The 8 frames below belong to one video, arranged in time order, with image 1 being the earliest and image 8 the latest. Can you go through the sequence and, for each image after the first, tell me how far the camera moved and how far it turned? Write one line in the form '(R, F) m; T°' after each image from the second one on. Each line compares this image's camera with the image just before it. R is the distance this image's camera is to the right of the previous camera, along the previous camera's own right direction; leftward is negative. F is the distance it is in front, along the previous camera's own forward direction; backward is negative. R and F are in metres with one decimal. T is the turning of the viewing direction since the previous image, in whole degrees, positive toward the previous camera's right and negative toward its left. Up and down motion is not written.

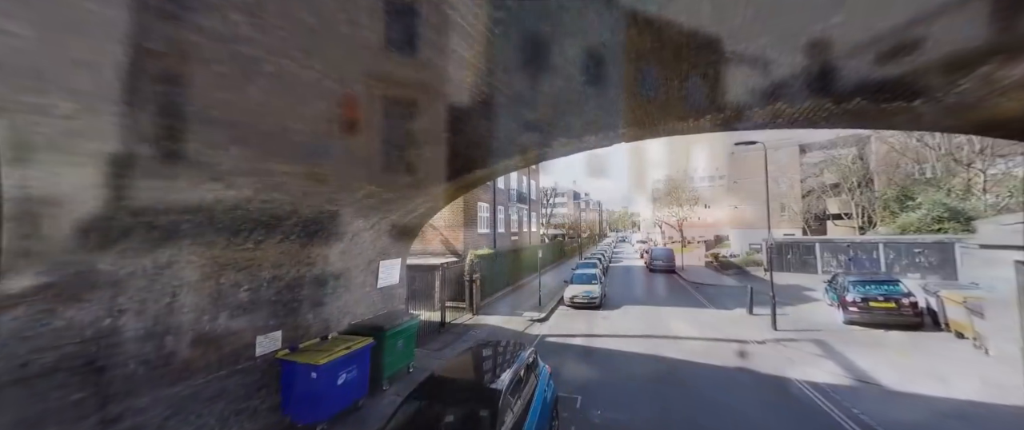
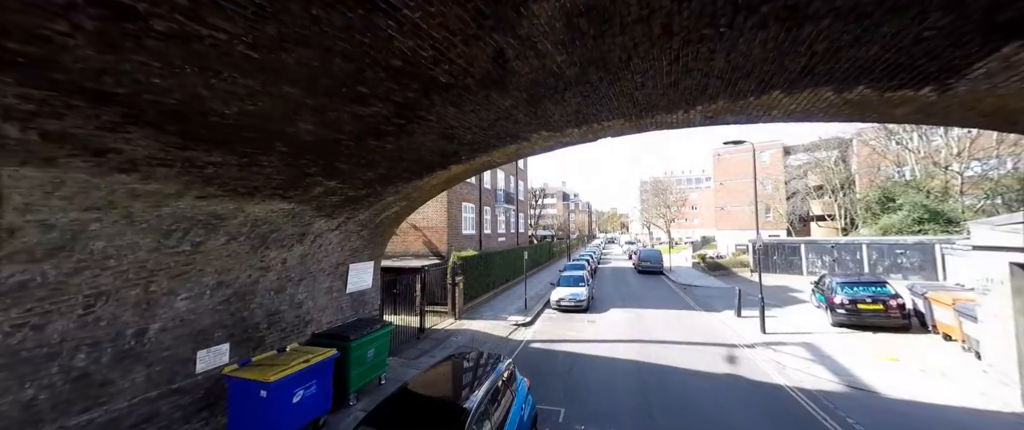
(+0.2, +0.5) m; +2°
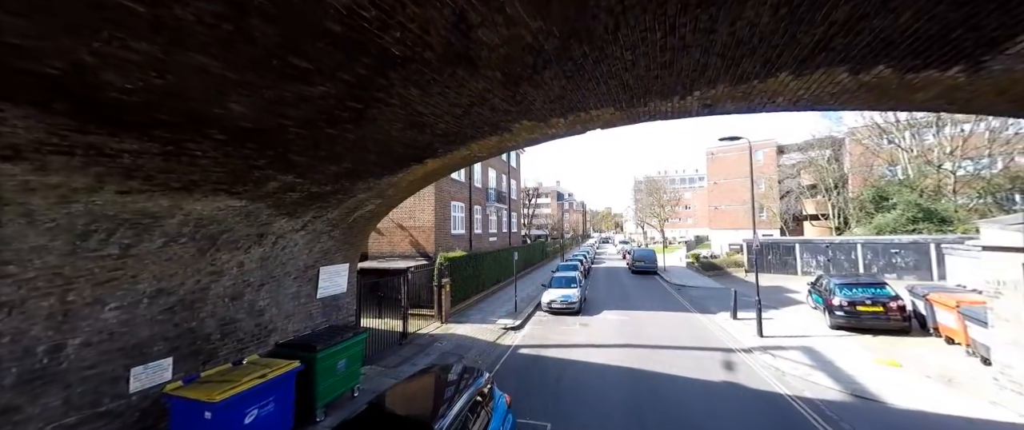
(+0.2, +0.5) m; +1°
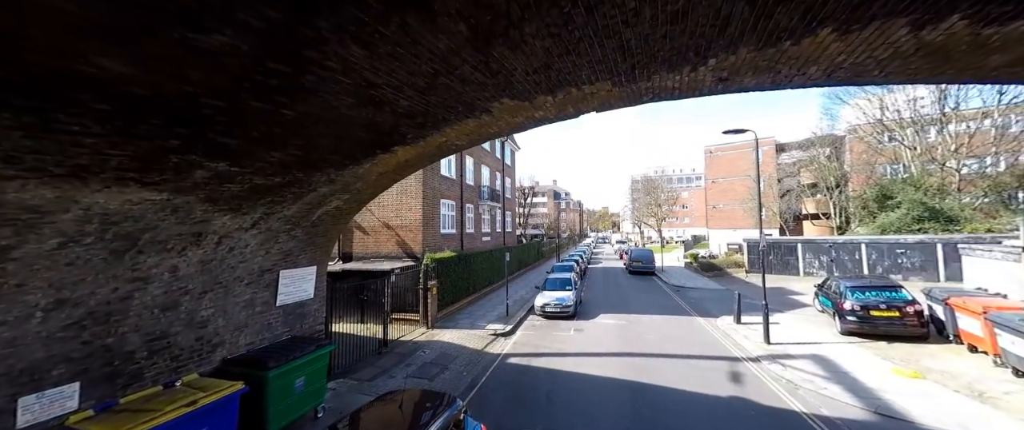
(+0.2, +0.8) m; 0°
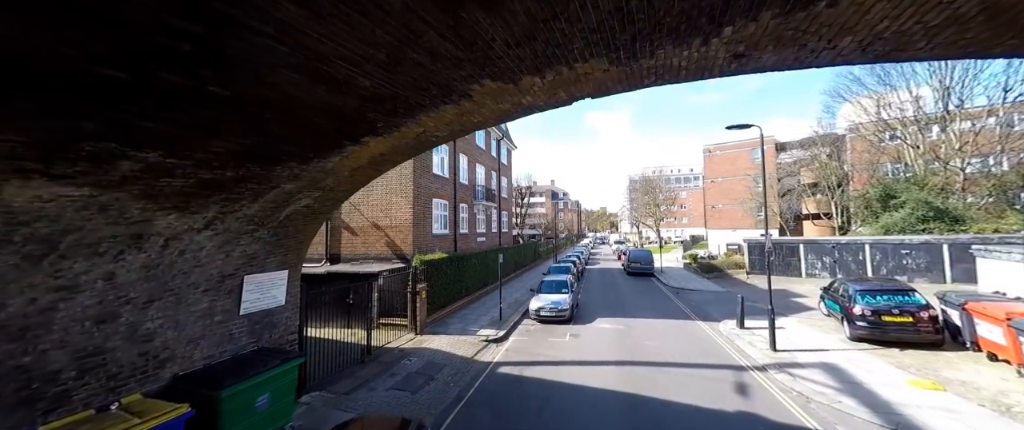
(+0.2, +0.6) m; 0°
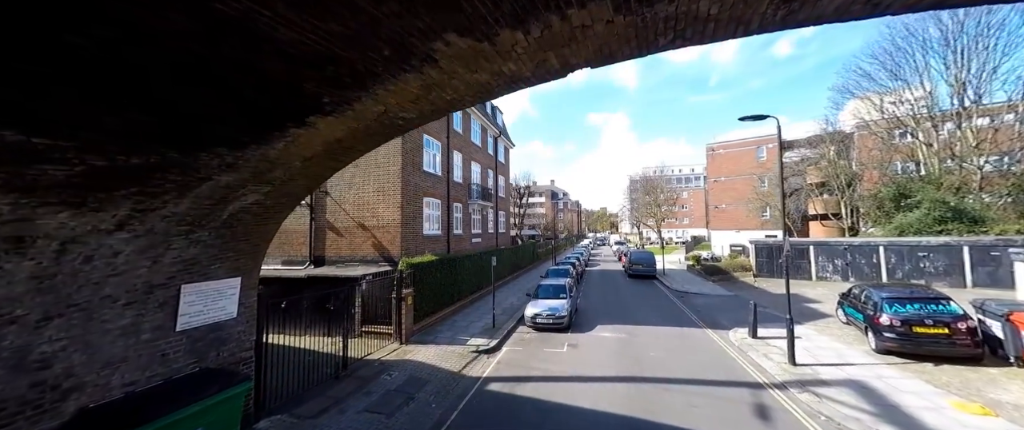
(+0.2, +0.9) m; 0°
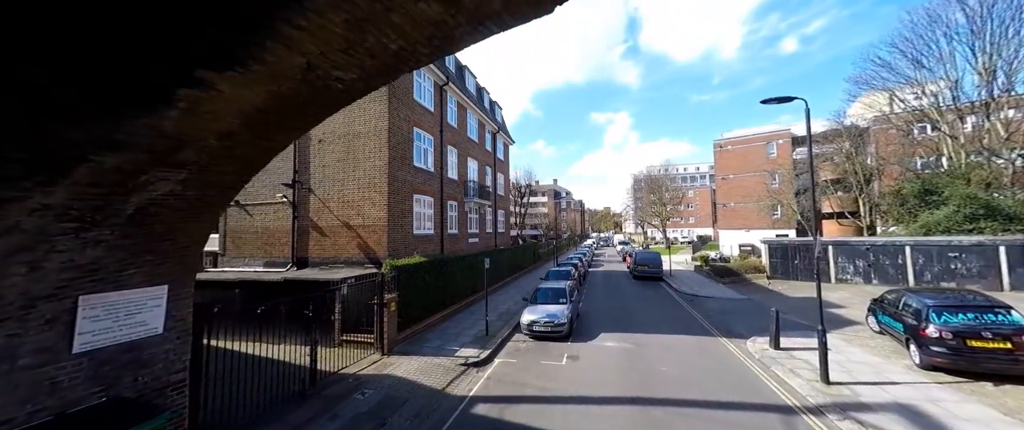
(+0.3, +1.0) m; -1°
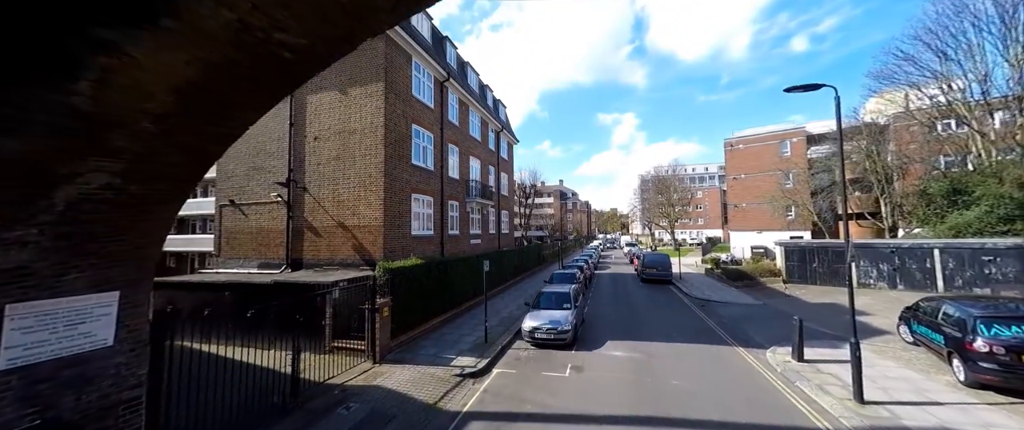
(+0.2, +0.6) m; -1°
